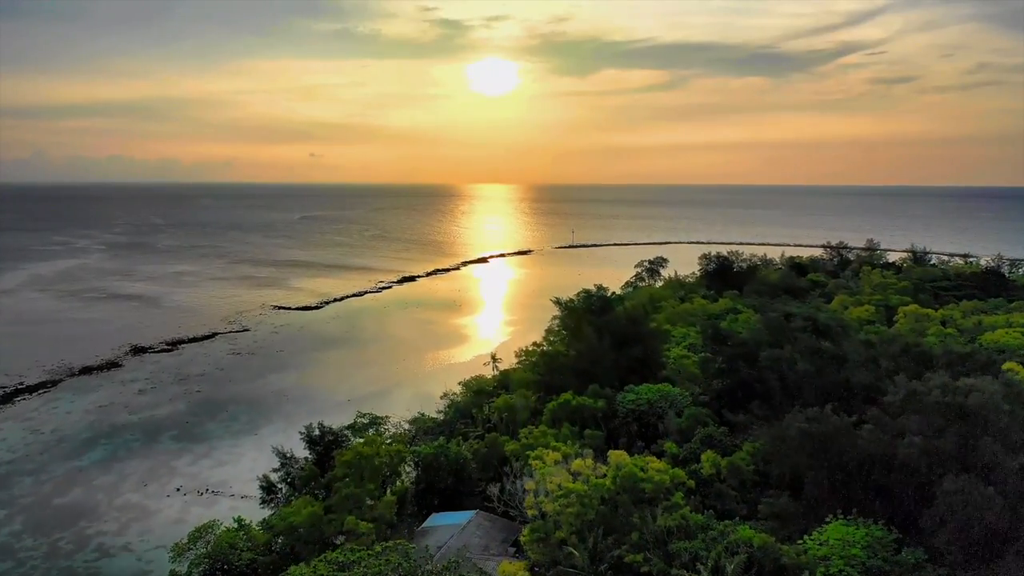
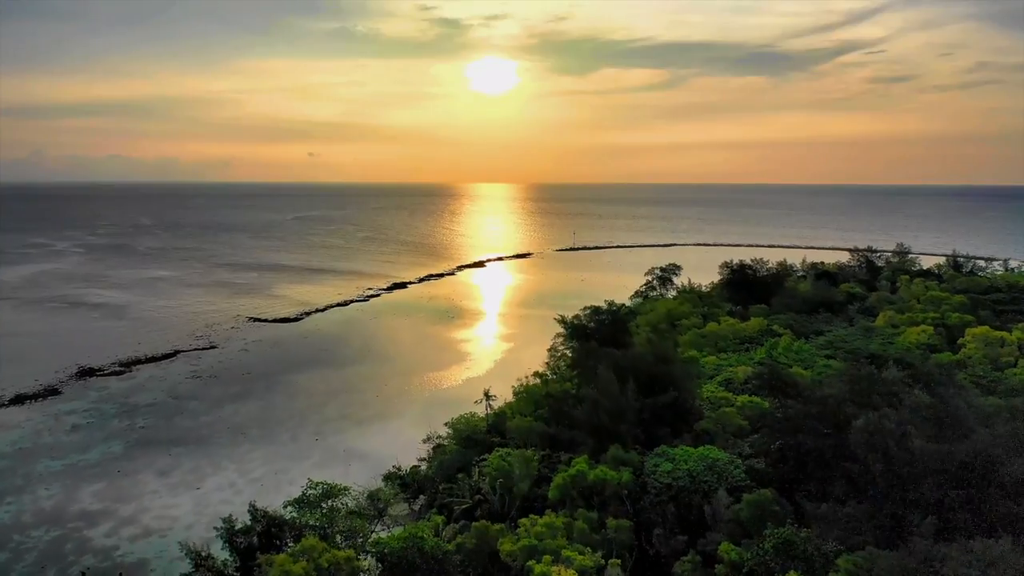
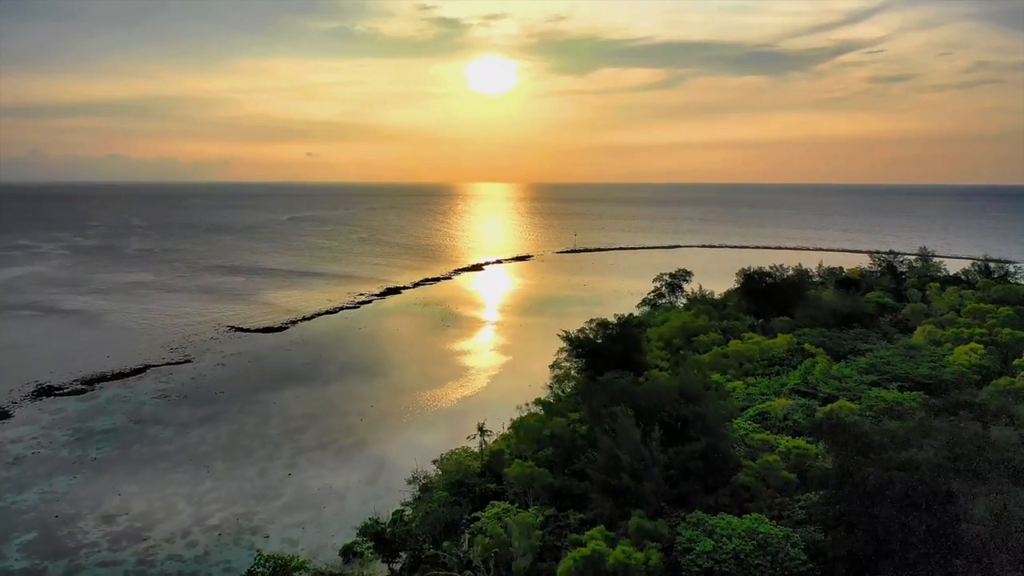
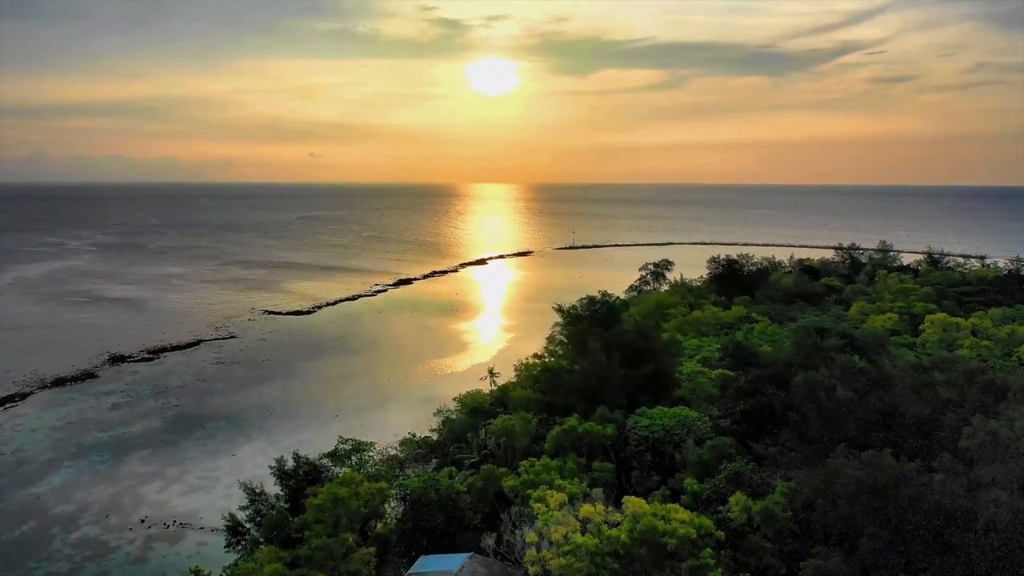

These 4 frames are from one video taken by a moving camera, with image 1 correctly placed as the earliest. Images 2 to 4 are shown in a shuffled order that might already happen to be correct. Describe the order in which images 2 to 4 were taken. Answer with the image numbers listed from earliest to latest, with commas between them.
4, 2, 3
